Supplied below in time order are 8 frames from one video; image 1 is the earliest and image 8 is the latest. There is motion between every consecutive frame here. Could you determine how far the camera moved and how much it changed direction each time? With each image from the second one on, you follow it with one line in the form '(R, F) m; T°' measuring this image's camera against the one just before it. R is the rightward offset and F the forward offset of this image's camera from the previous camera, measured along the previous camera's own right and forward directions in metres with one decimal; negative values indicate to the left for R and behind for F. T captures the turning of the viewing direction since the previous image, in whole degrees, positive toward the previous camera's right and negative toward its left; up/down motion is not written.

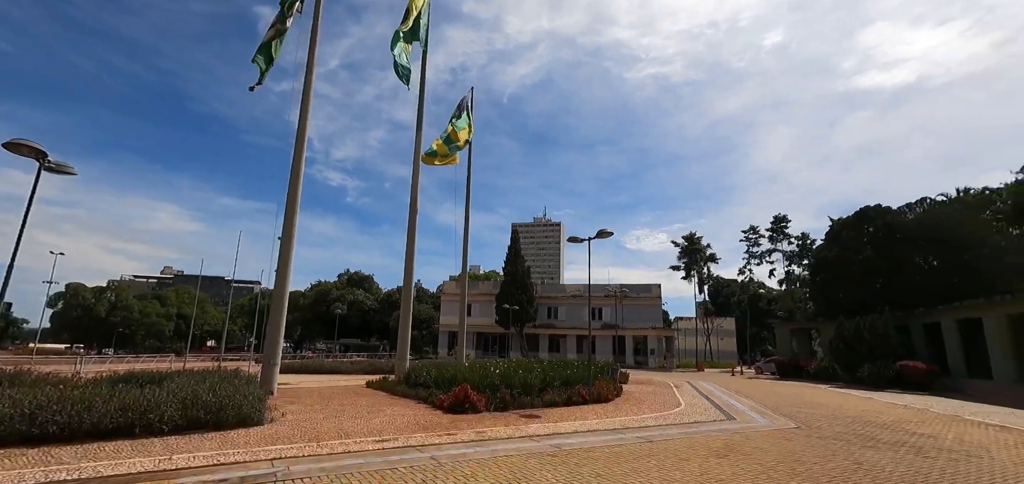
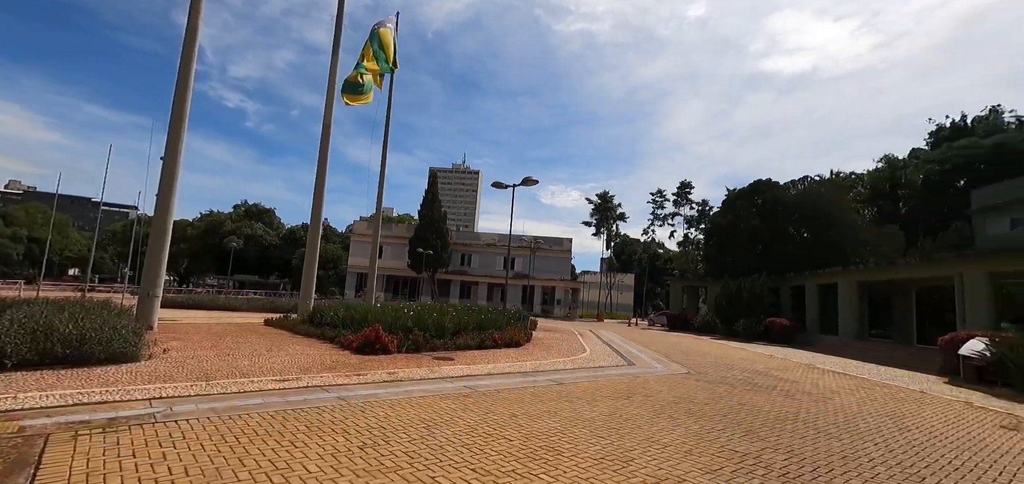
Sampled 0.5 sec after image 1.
(-0.1, +0.4) m; +11°
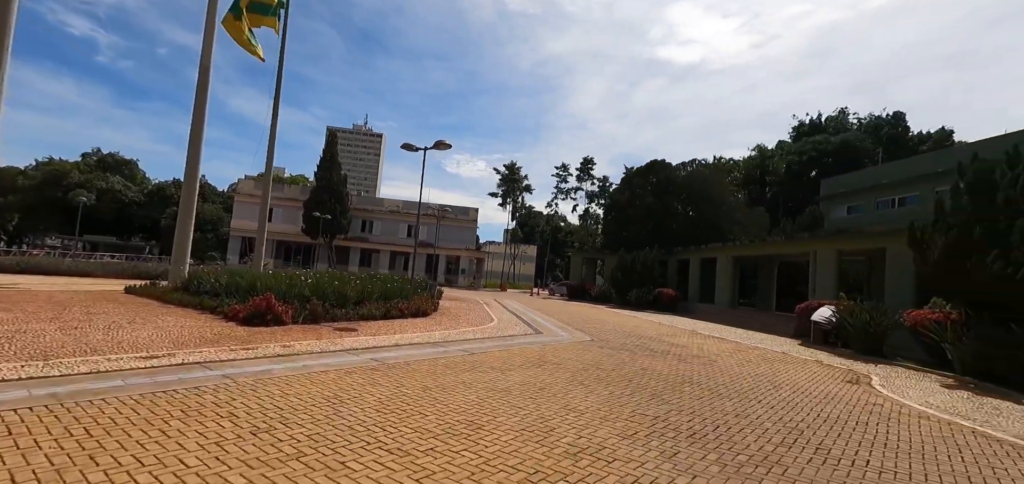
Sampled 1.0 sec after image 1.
(-0.2, +0.3) m; +12°
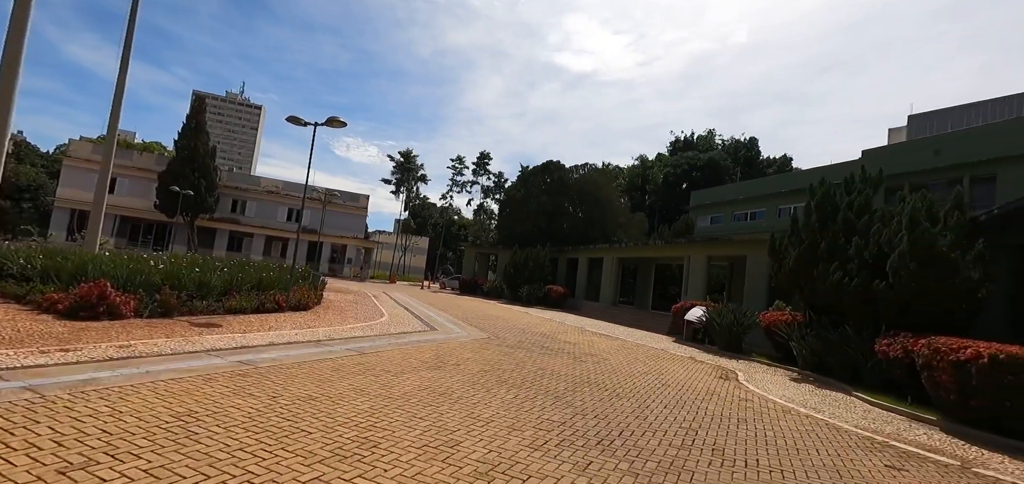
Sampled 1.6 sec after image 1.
(-0.2, +0.4) m; +14°
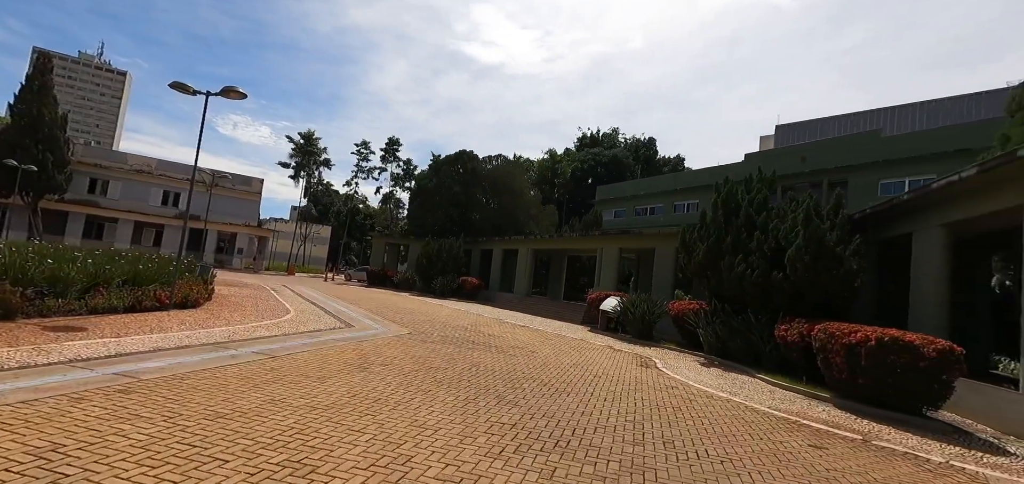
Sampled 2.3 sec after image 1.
(-0.3, +0.3) m; +11°
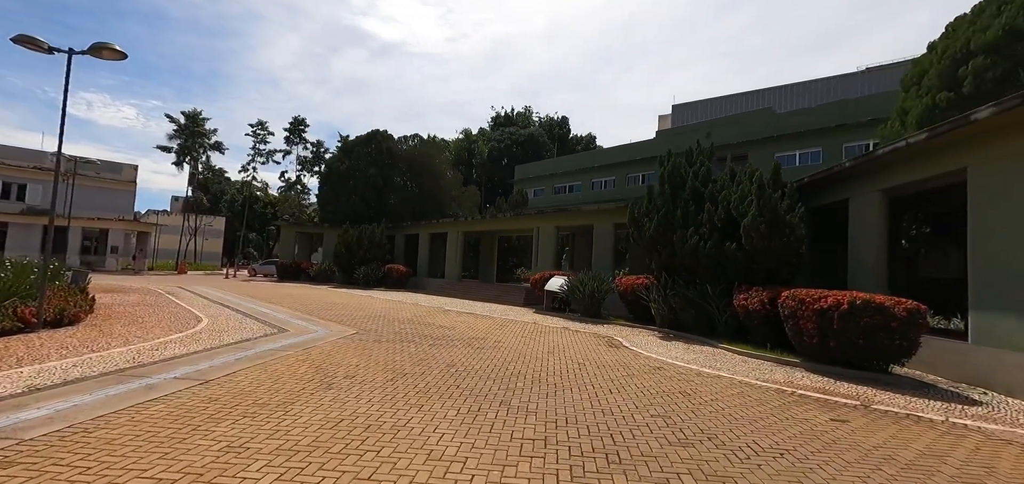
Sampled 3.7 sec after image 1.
(-0.8, +0.8) m; +10°
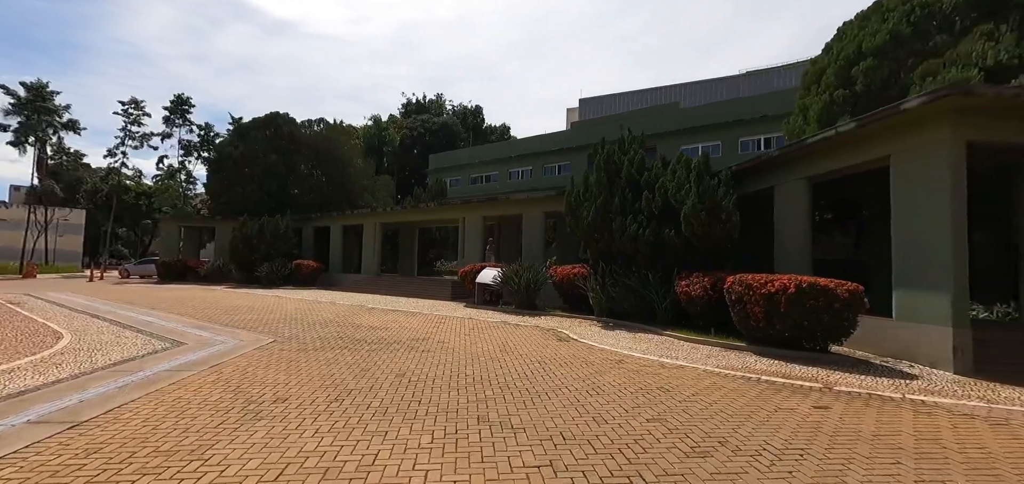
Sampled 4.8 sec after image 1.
(-0.6, +0.7) m; +11°
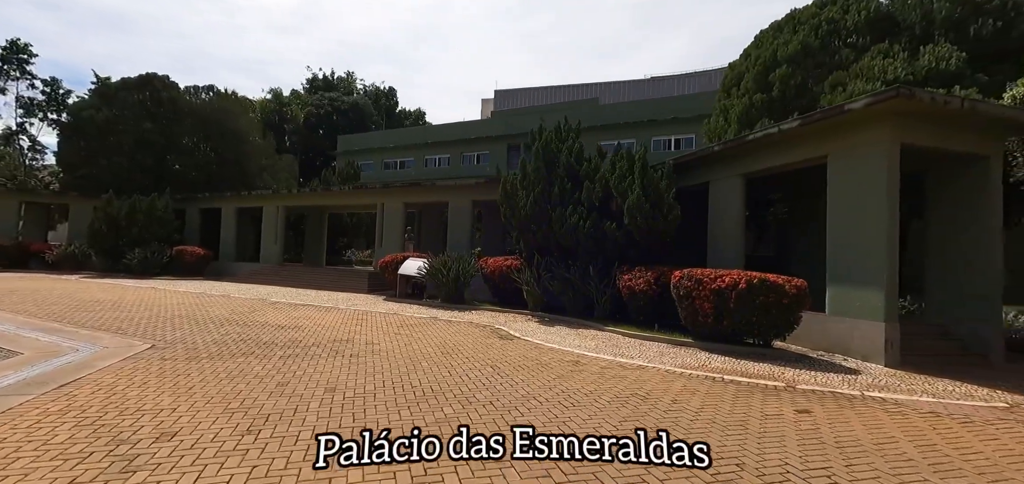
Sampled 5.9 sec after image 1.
(-0.5, +0.8) m; +11°
